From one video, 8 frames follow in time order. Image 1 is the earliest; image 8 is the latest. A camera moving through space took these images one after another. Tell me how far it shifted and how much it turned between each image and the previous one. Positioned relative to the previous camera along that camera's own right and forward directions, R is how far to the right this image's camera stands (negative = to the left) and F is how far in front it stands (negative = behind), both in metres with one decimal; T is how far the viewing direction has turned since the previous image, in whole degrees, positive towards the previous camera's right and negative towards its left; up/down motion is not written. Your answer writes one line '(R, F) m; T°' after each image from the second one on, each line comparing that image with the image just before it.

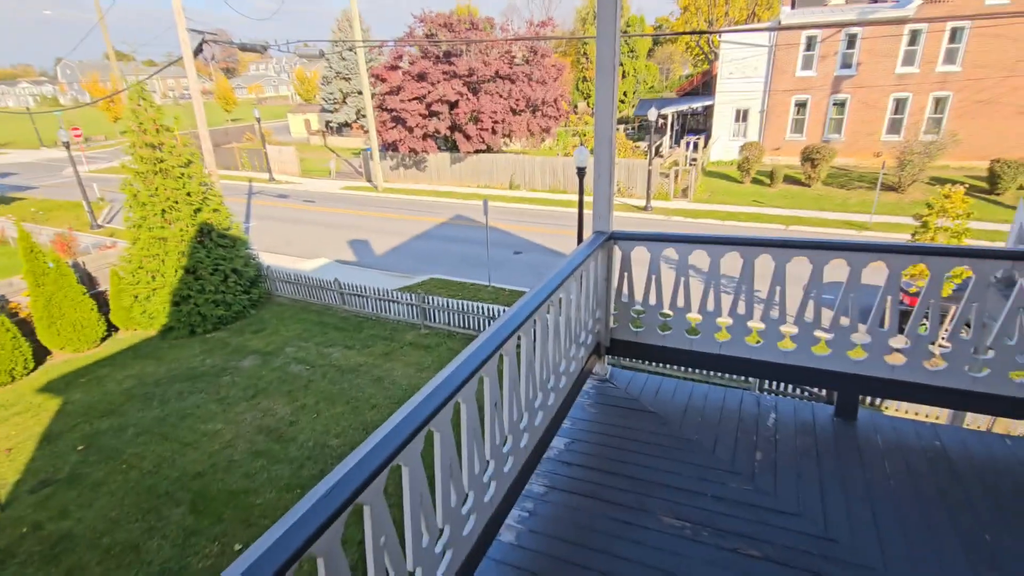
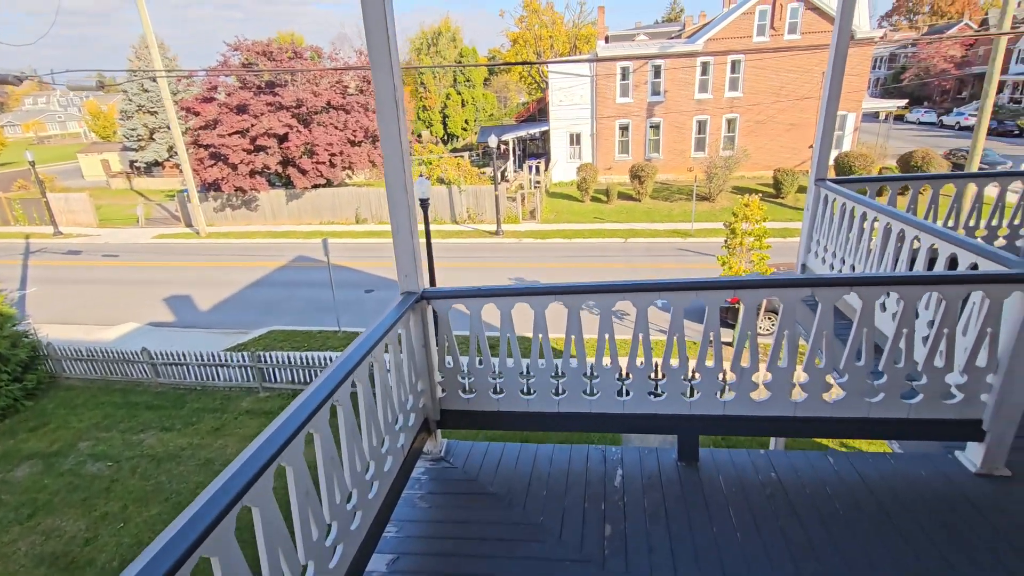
(+0.4, +0.5) m; +15°
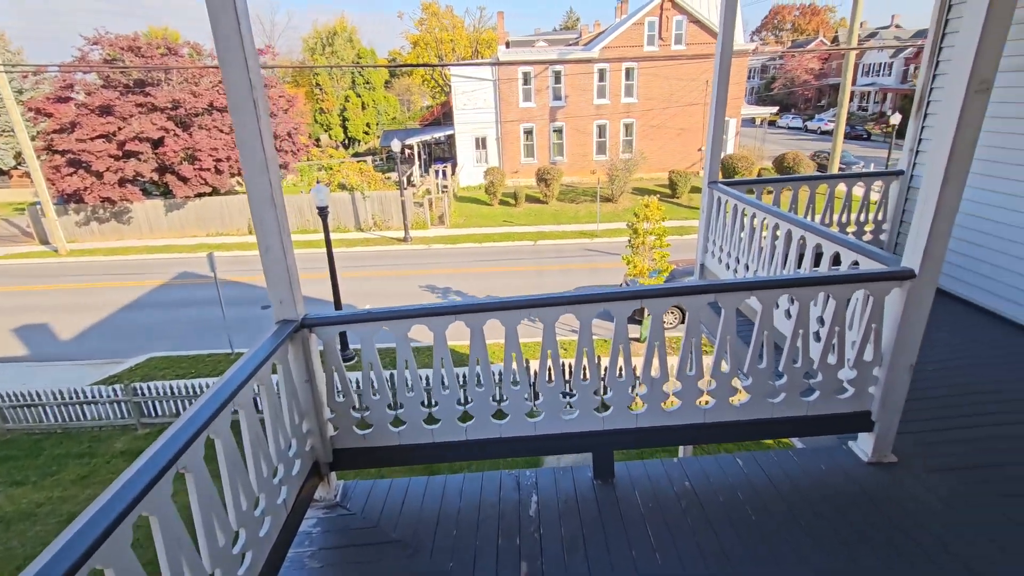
(+0.1, +0.2) m; +10°
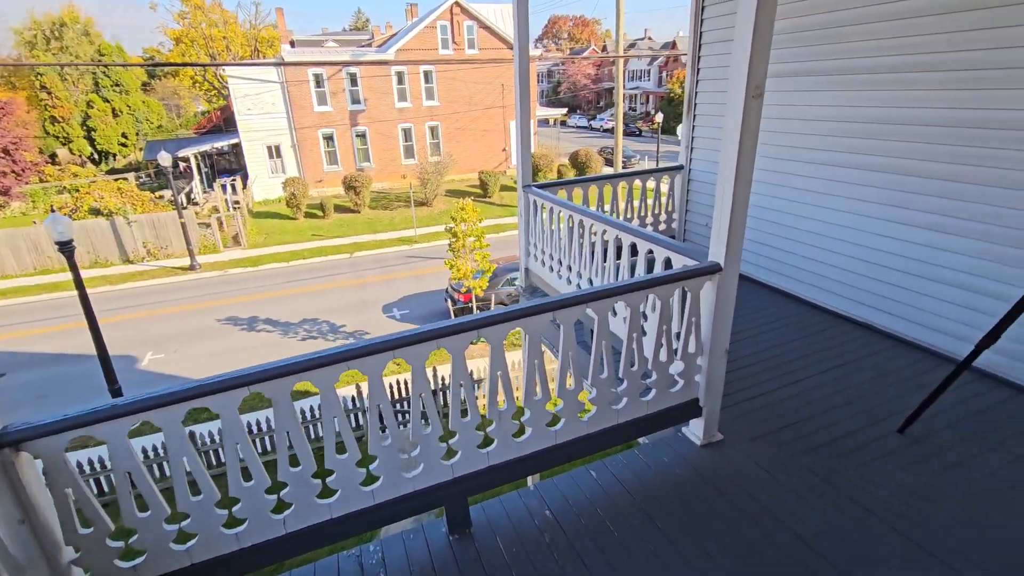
(+0.1, +0.3) m; +19°
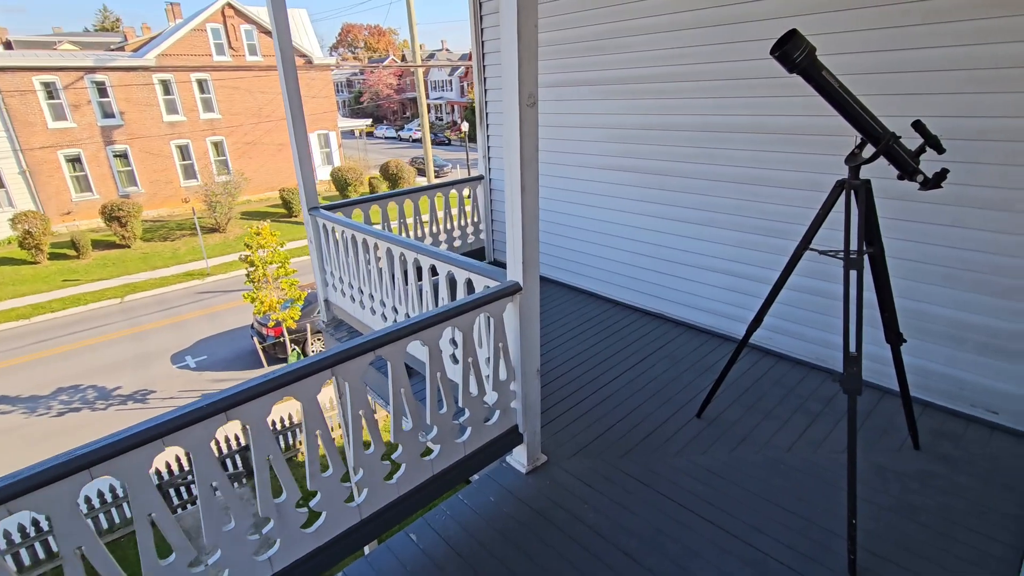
(+0.2, +0.3) m; +19°
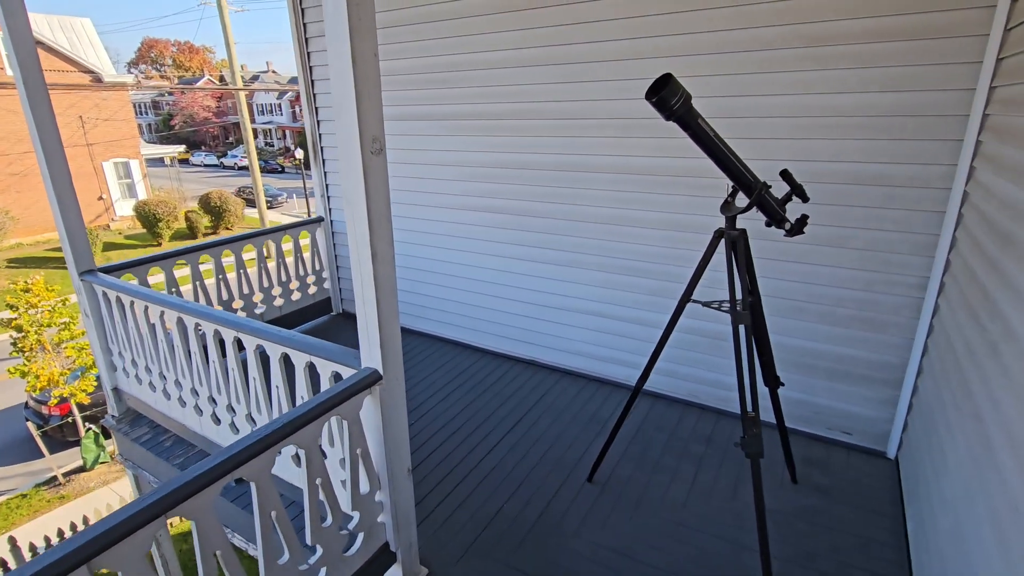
(0.0, +0.4) m; +16°
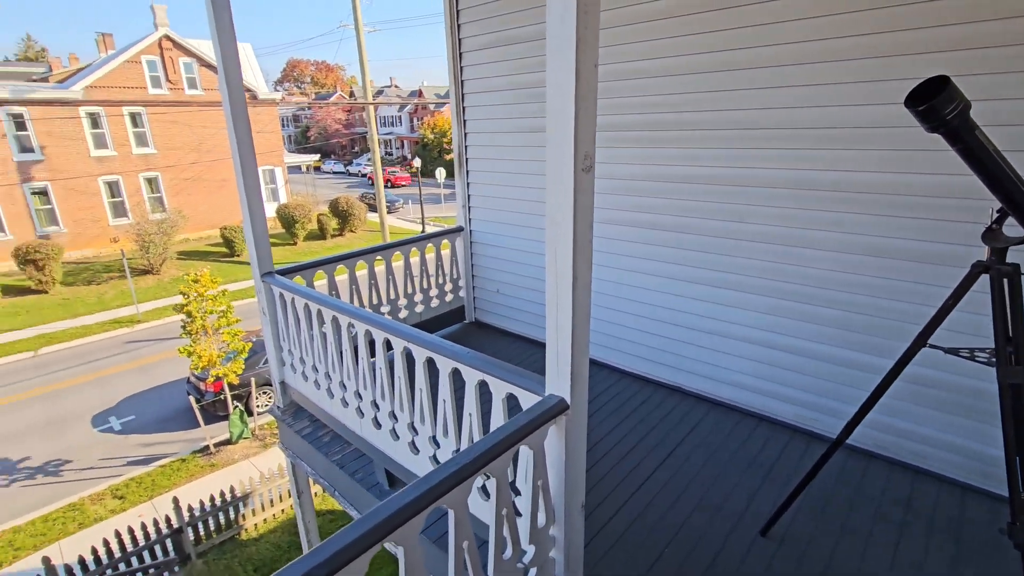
(-0.3, +0.1) m; -11°
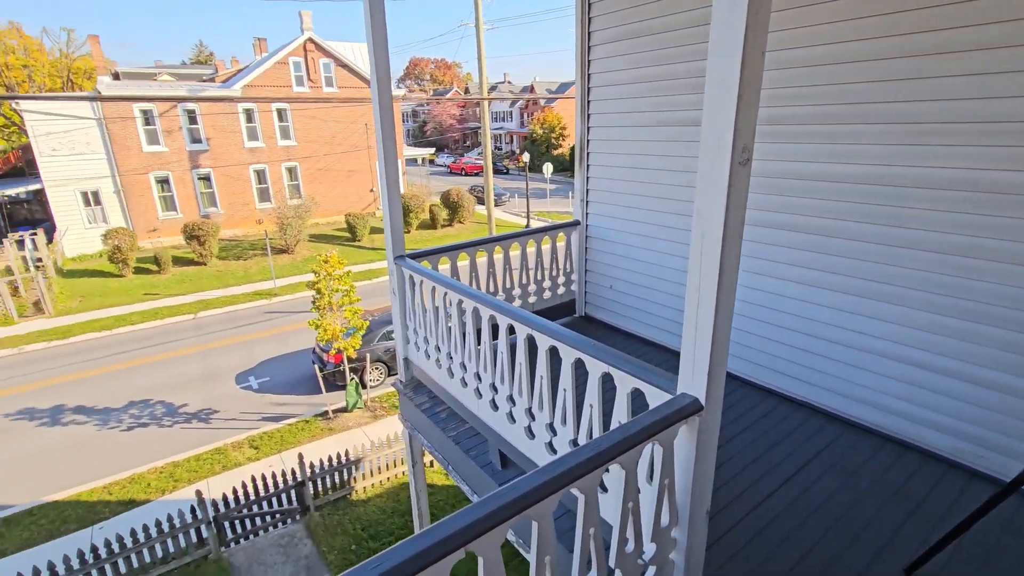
(-0.1, 0.0) m; -11°
